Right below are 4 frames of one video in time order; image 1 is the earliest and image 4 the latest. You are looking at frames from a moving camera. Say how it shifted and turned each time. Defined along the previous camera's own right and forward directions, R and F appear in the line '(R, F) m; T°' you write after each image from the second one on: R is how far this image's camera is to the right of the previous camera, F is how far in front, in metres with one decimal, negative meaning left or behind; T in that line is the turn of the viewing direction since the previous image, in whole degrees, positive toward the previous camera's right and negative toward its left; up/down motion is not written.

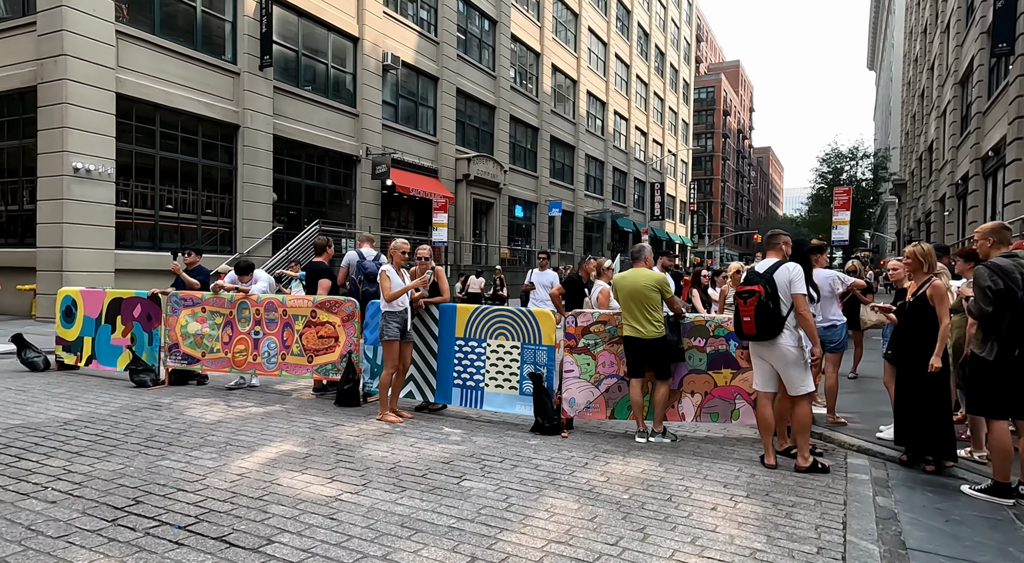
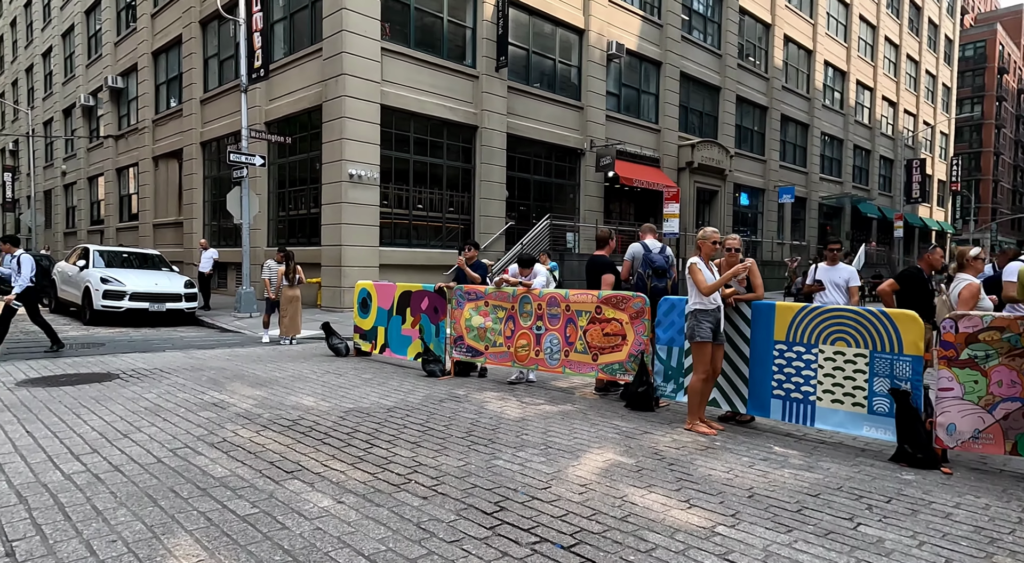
(-0.8, +0.3) m; -17°
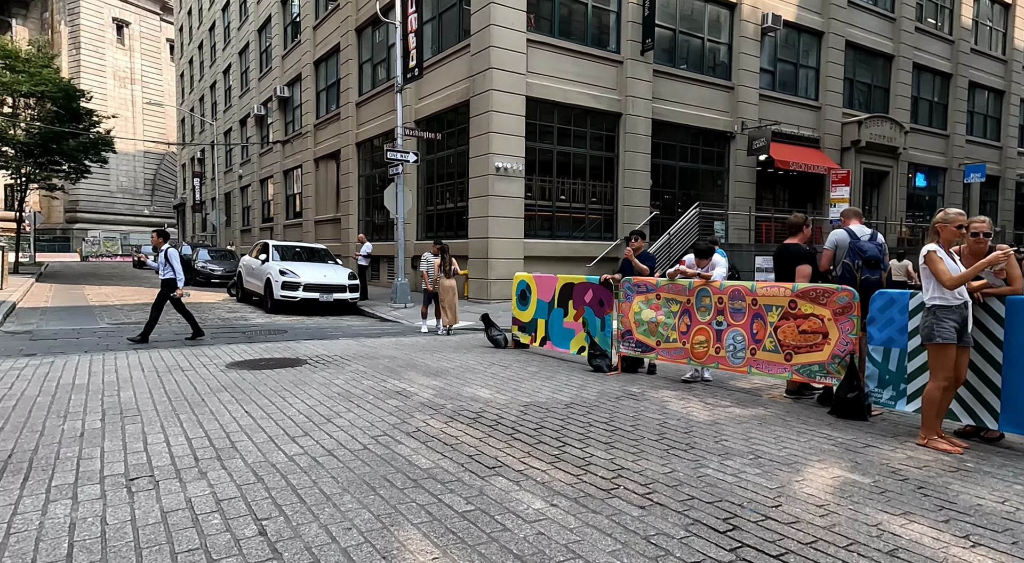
(-0.4, +0.4) m; -11°
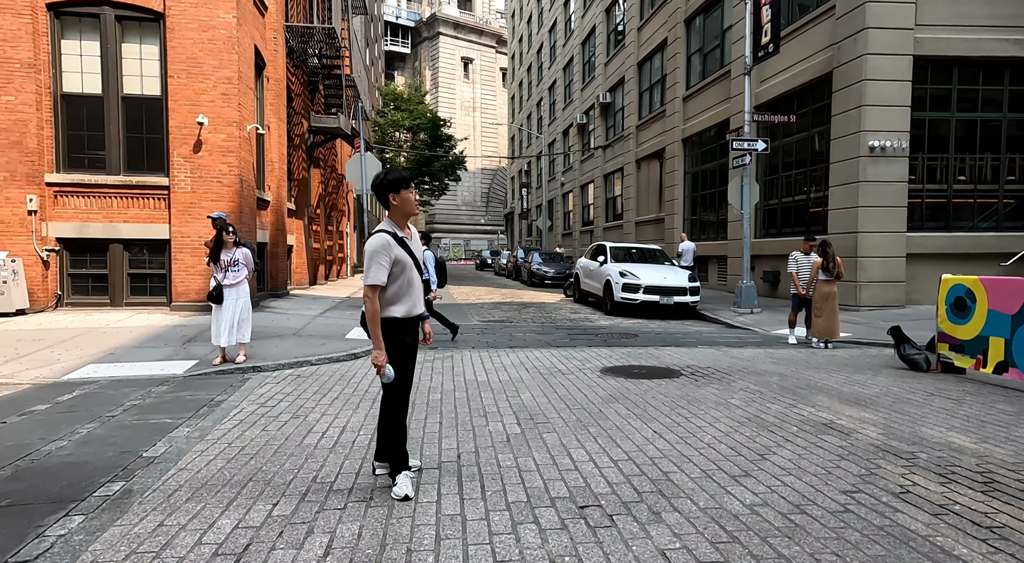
(-1.5, +0.9) m; -26°
